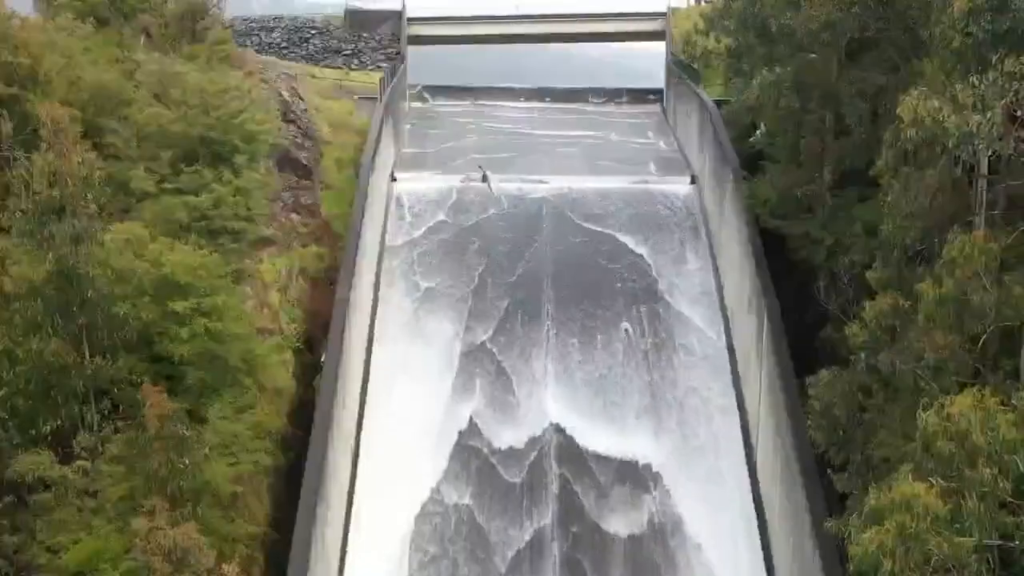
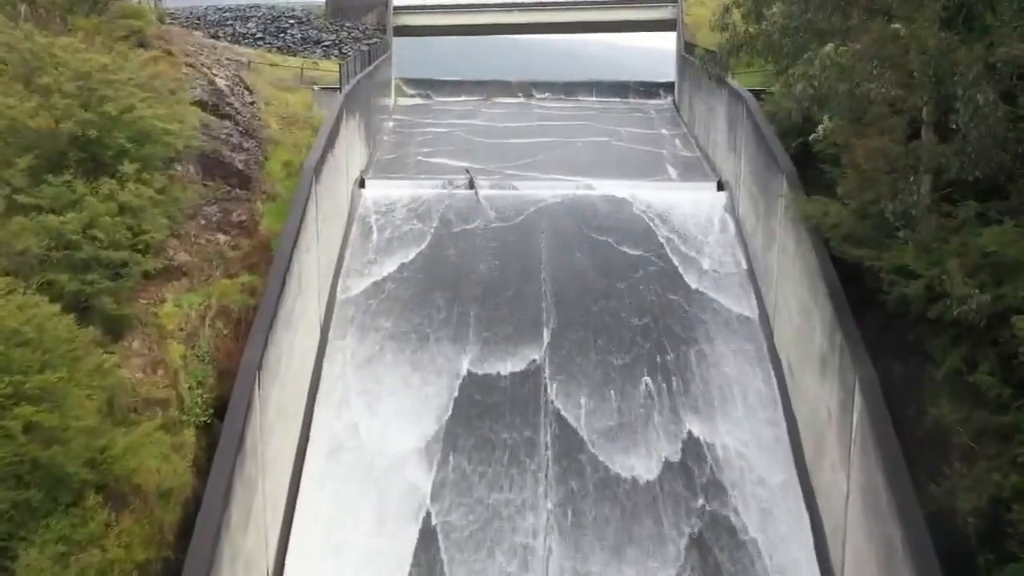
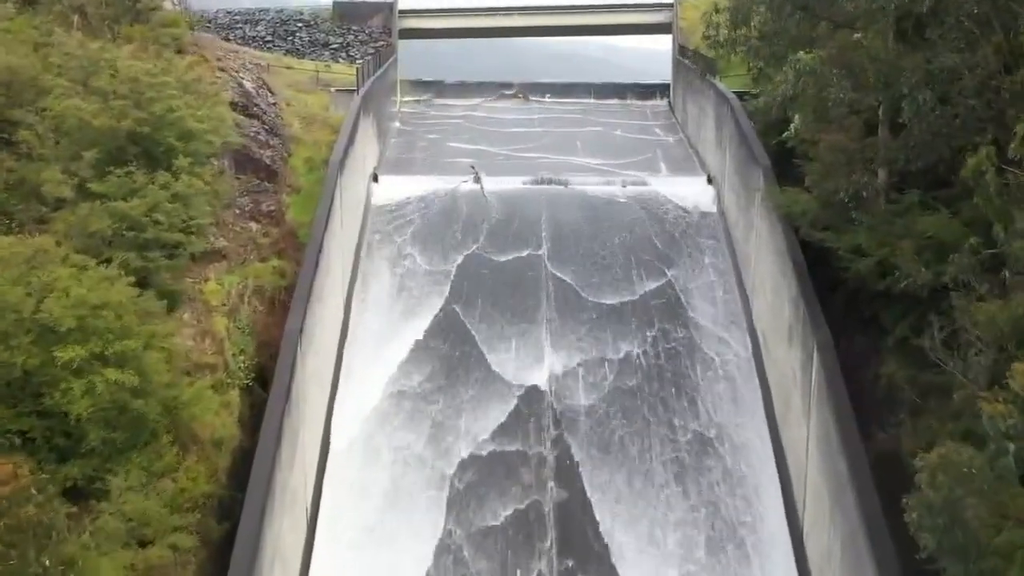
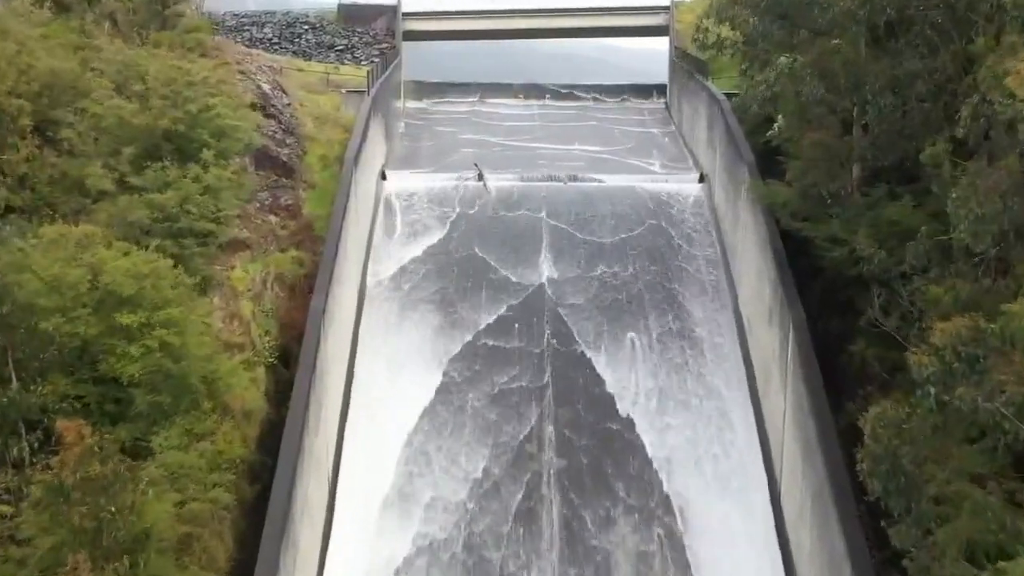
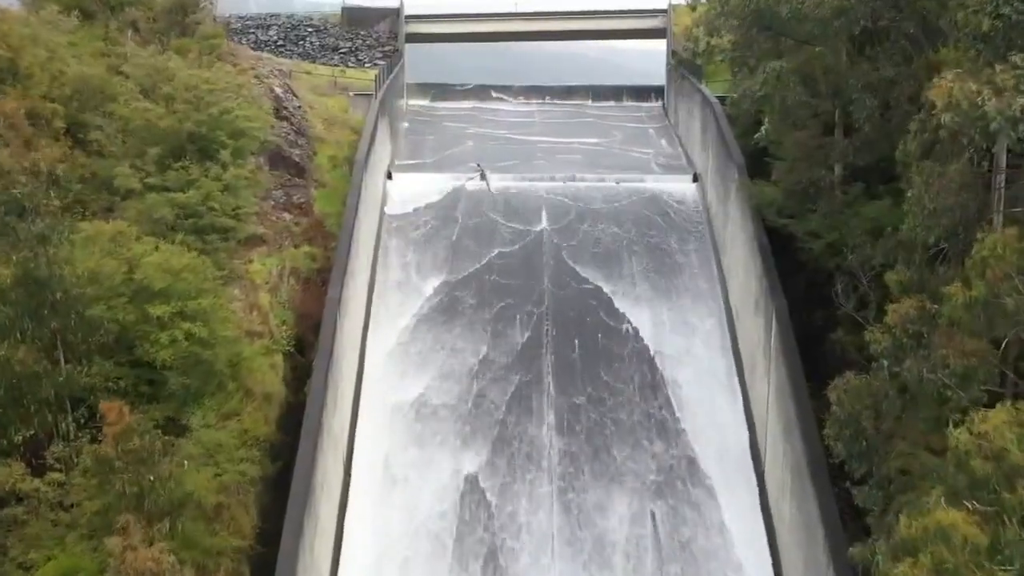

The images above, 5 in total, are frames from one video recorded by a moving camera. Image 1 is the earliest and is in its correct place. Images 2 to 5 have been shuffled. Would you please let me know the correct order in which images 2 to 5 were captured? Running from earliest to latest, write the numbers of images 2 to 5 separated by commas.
5, 4, 3, 2
